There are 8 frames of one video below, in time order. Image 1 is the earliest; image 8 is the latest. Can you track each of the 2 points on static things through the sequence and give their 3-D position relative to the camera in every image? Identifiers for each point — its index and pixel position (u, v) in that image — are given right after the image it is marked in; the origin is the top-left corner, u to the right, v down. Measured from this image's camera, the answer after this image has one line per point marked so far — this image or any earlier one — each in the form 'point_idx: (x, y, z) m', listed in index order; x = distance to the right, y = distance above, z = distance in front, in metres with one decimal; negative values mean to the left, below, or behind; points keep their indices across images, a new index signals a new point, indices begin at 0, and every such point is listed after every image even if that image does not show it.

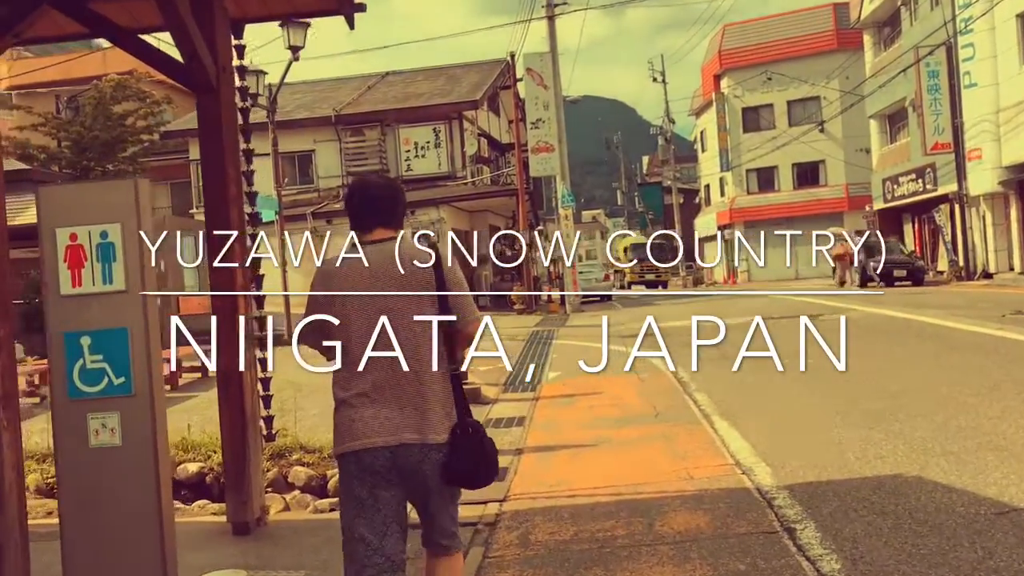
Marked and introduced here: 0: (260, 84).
0: (-4.8, +3.9, +18.1) m
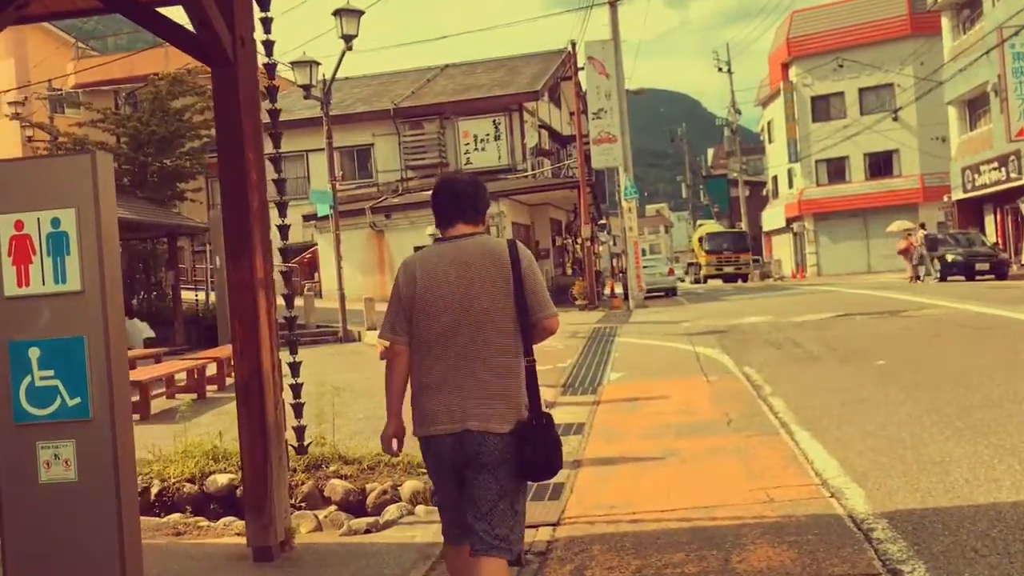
0: (-3.7, +3.9, +17.6) m
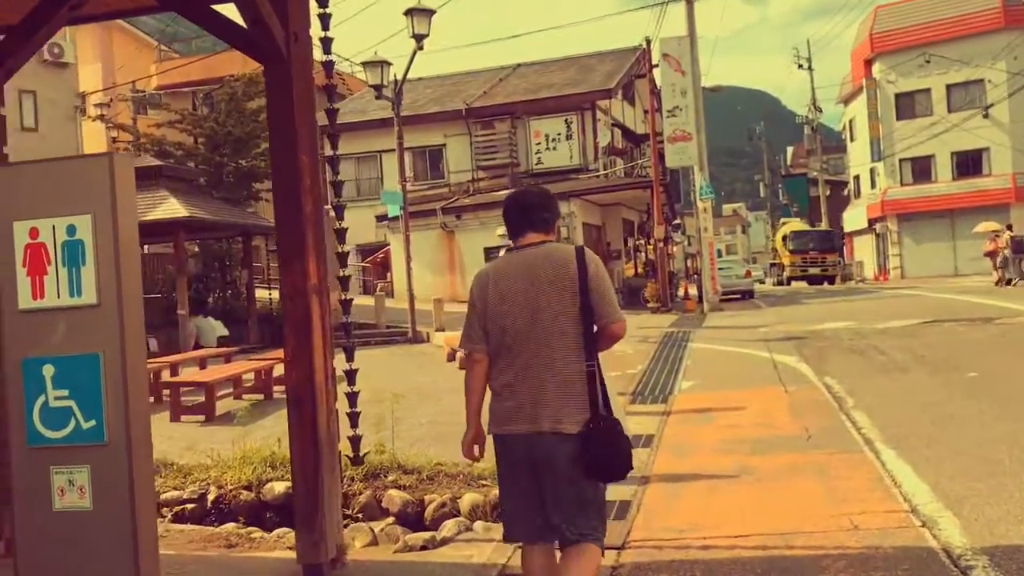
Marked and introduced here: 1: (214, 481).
0: (-2.3, +3.9, +17.6) m
1: (-2.1, -1.3, +6.6) m
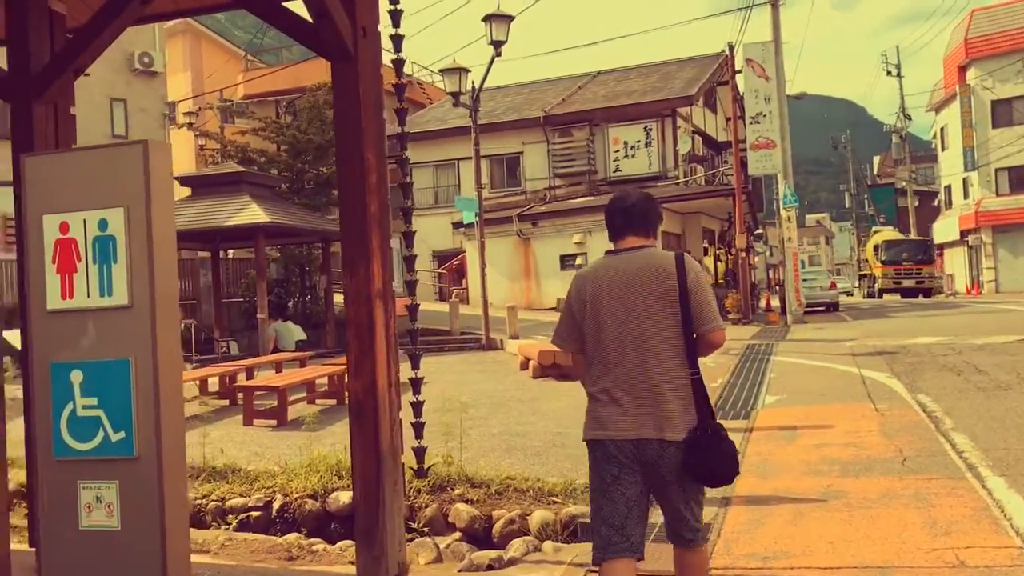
0: (-0.9, +3.8, +17.5) m
1: (-1.6, -1.4, +6.5) m
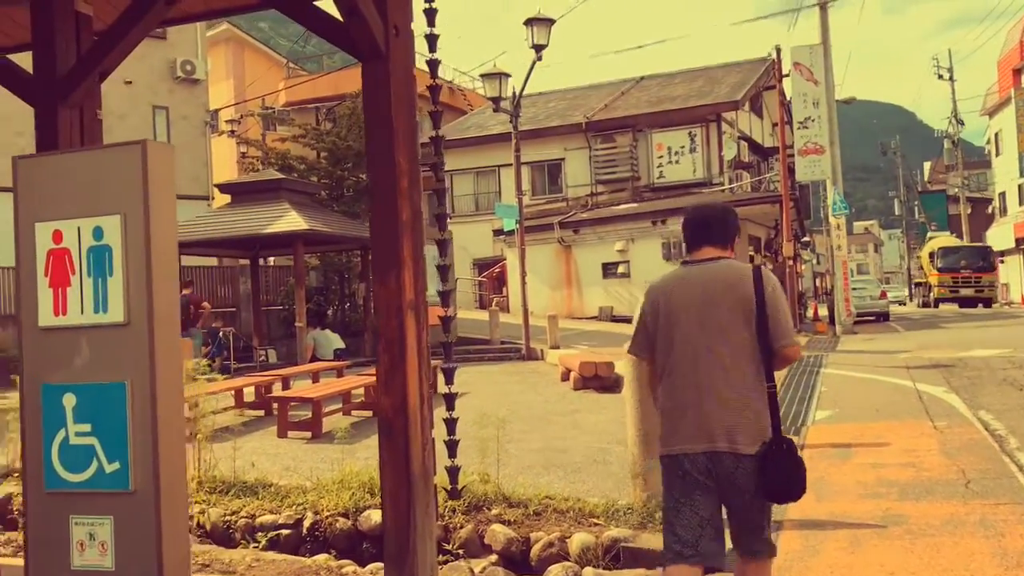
0: (-0.1, +3.6, +17.3) m
1: (-1.3, -1.4, +6.2) m
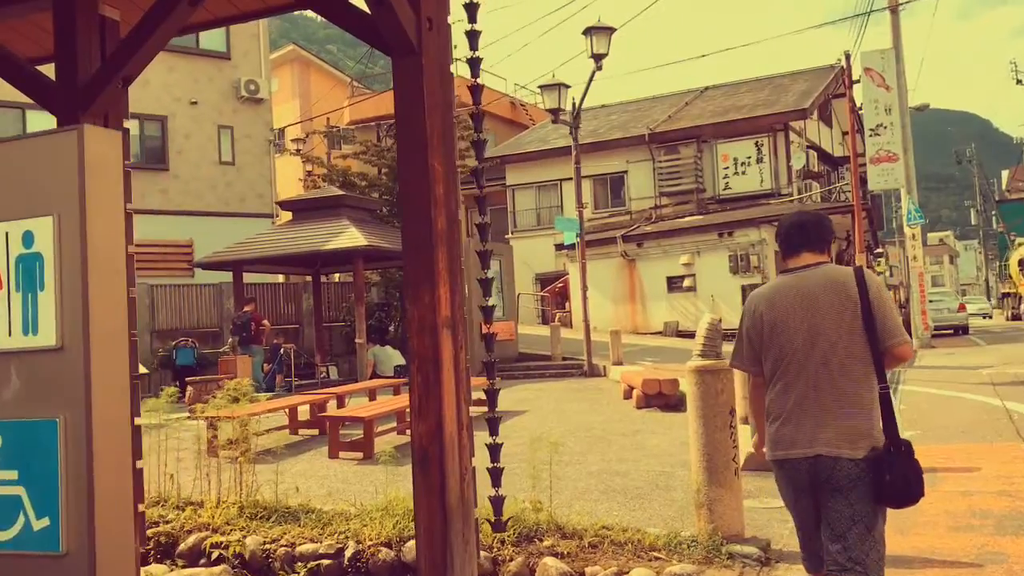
0: (+0.9, +3.4, +16.9) m
1: (-1.0, -1.5, +5.9) m
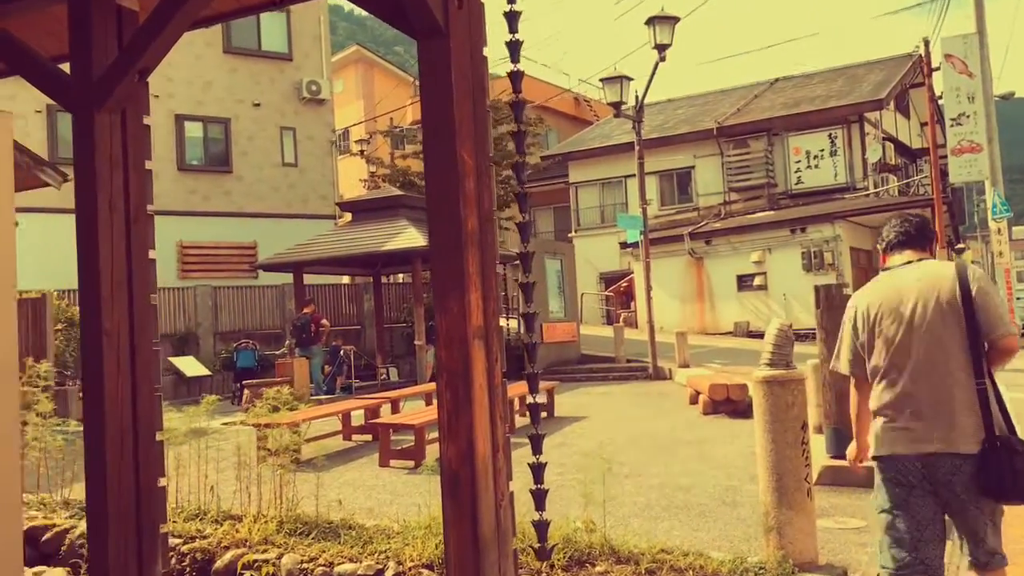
0: (+1.9, +3.4, +16.4) m
1: (-0.7, -1.5, +5.5) m
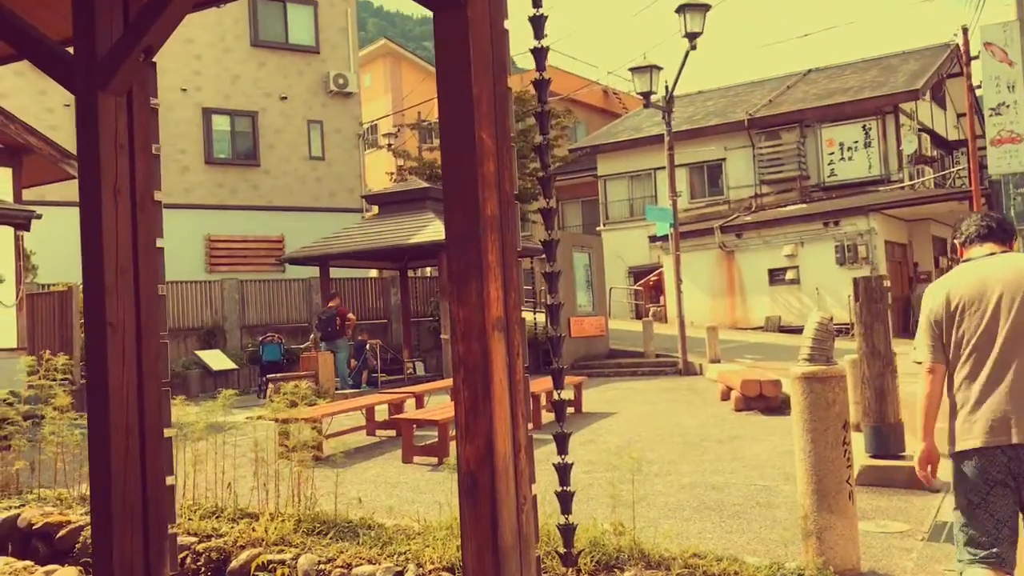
0: (+2.4, +3.5, +16.0) m
1: (-0.6, -1.5, +5.3) m
